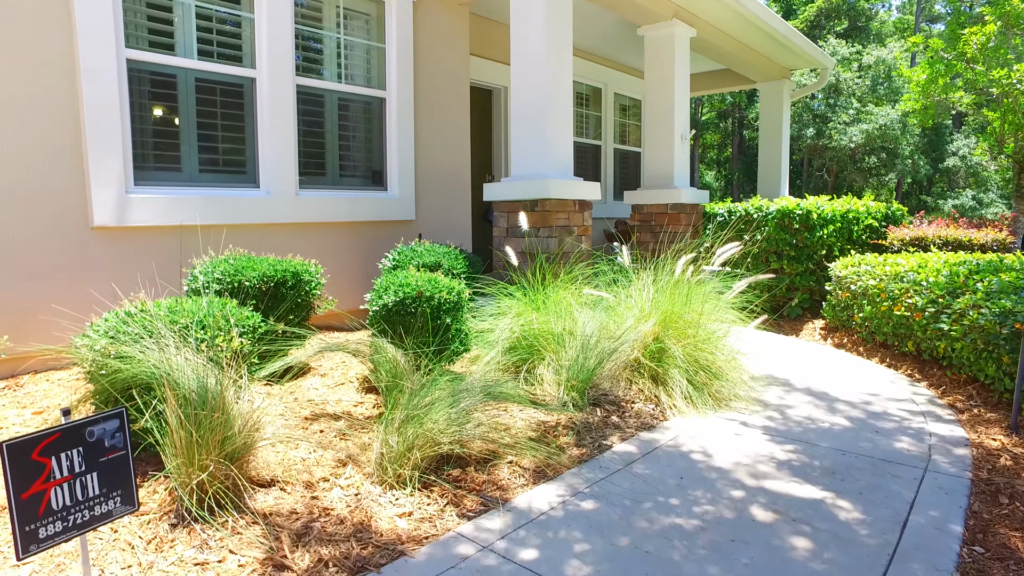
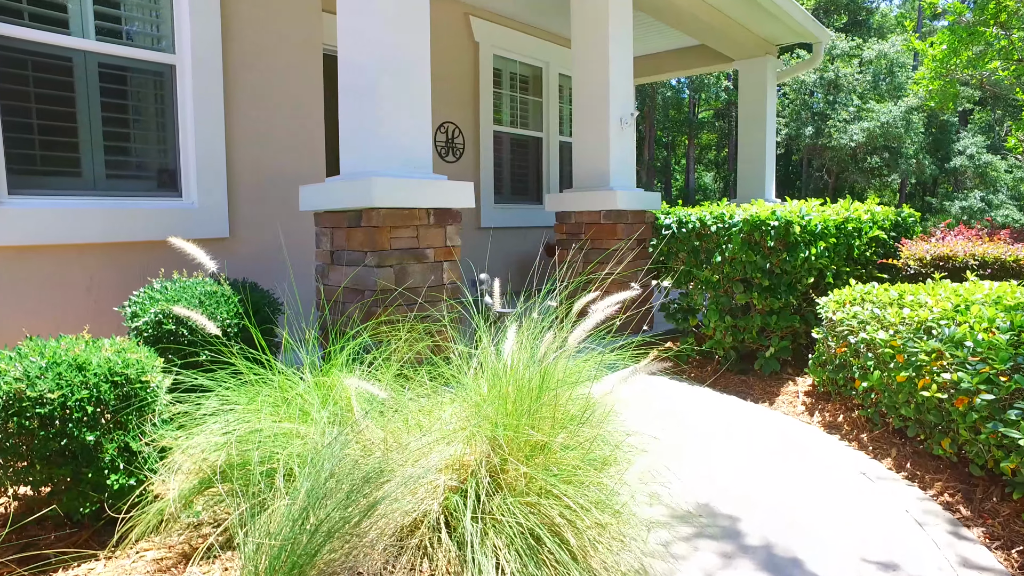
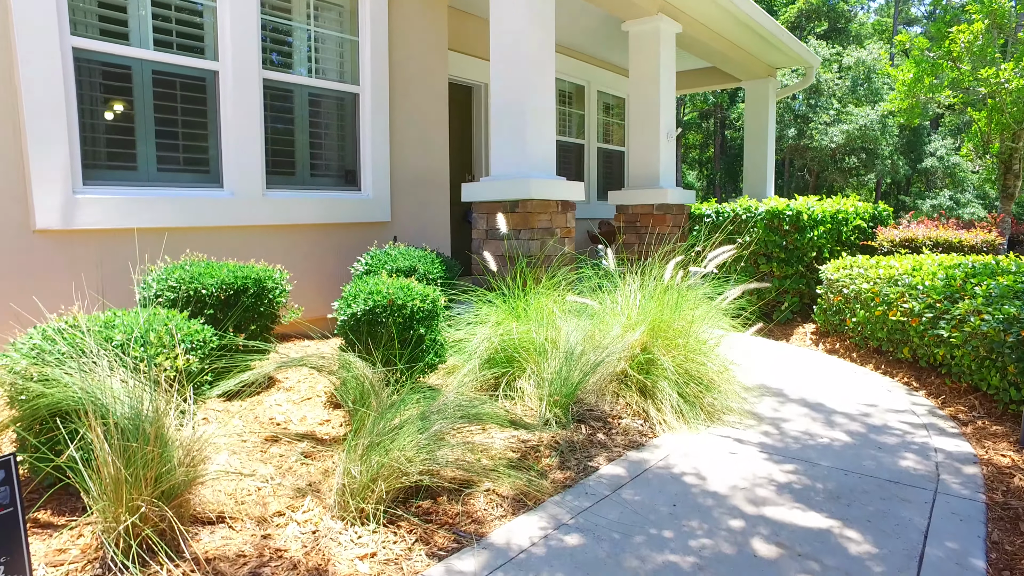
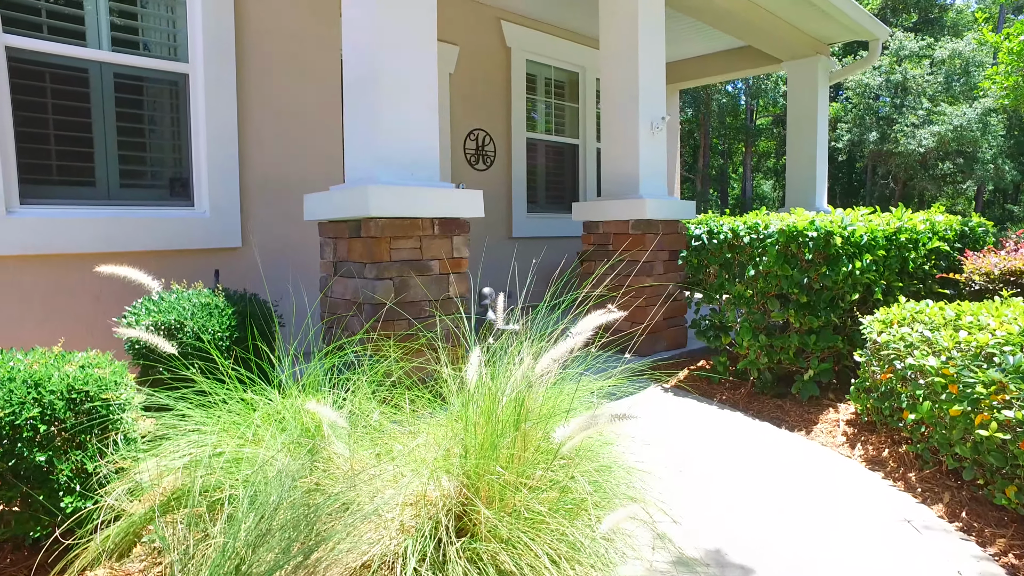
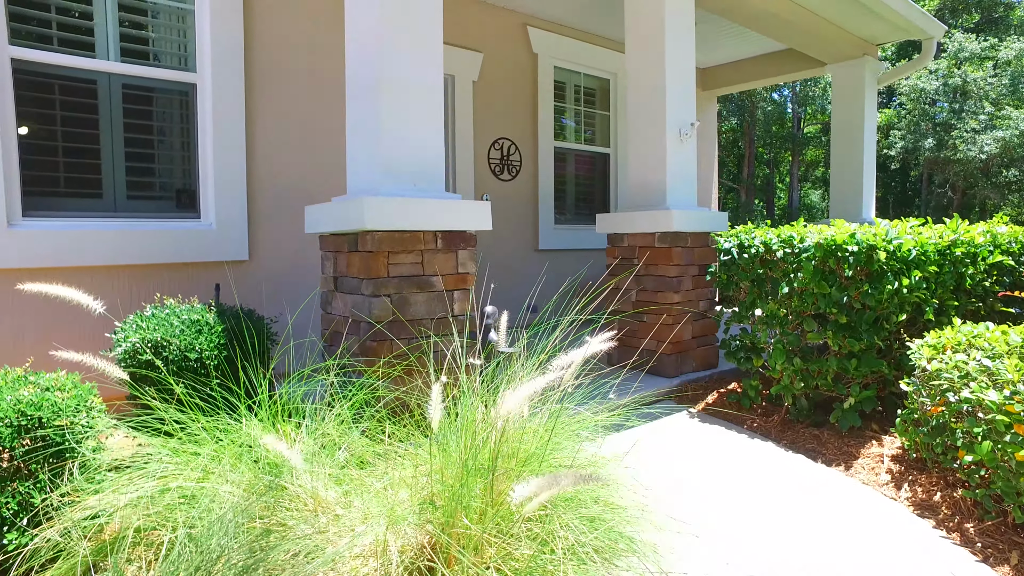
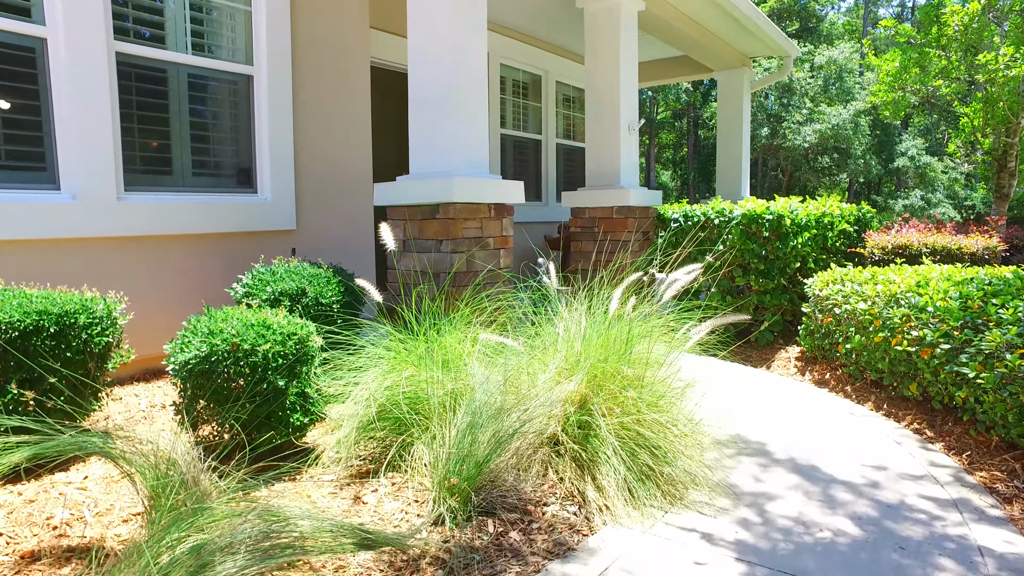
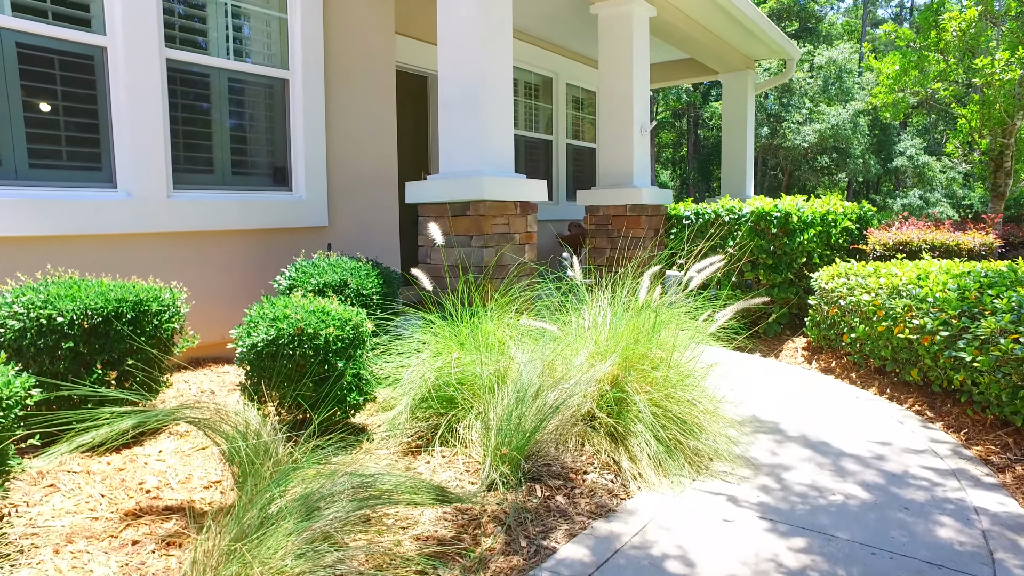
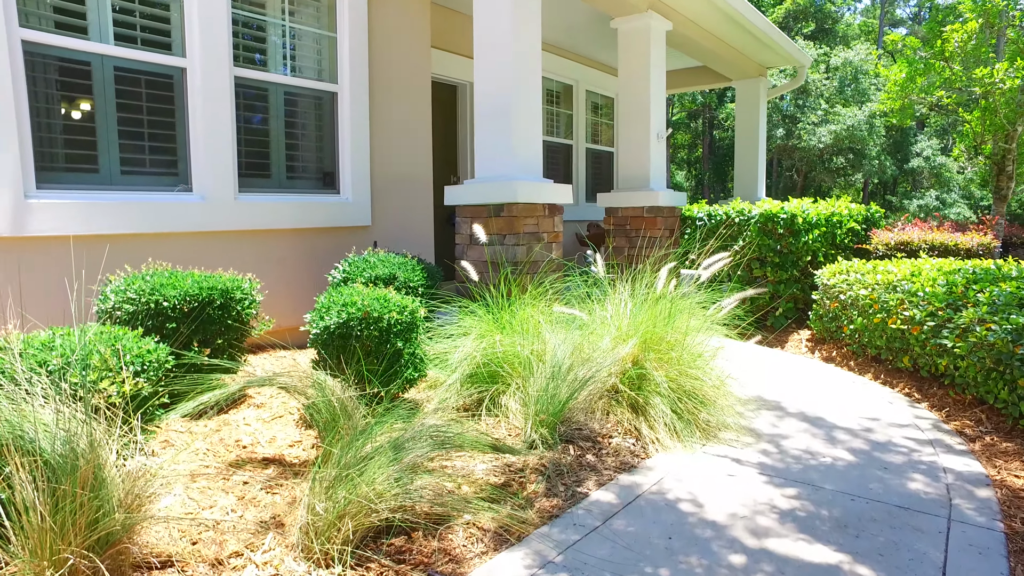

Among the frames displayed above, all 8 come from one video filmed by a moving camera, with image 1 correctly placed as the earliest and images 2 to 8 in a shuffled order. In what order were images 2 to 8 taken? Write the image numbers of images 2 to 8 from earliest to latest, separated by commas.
3, 8, 7, 6, 2, 4, 5
